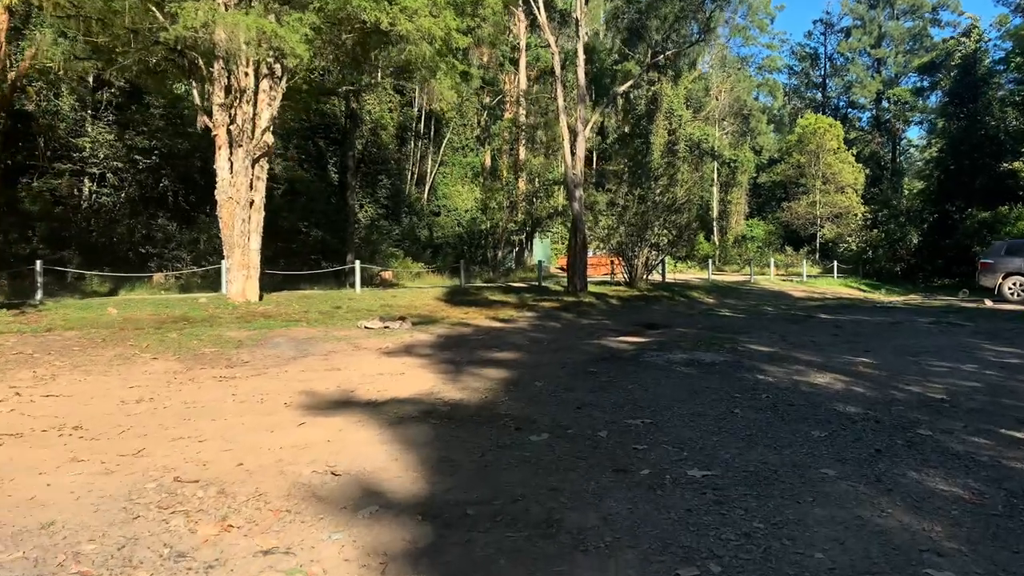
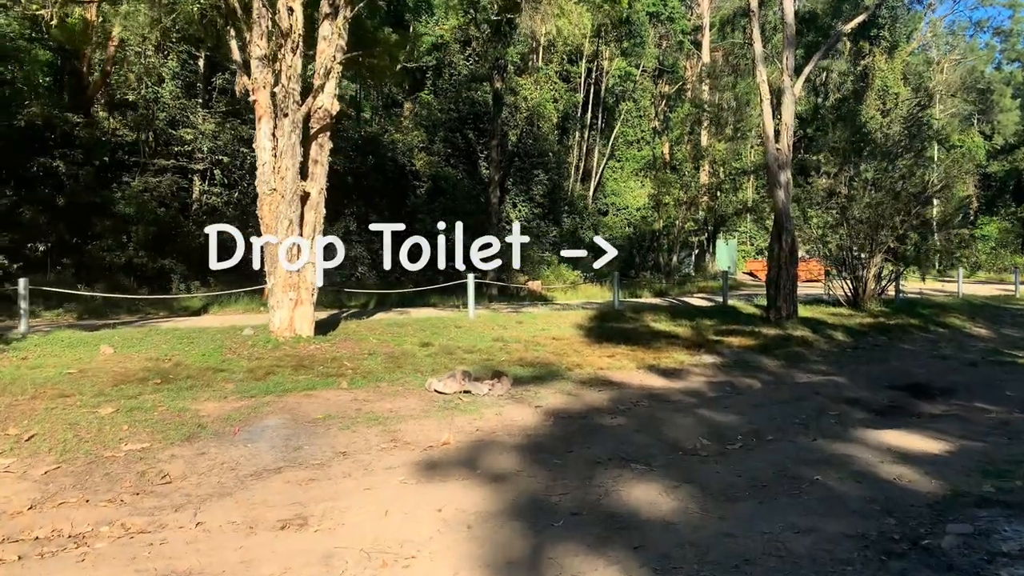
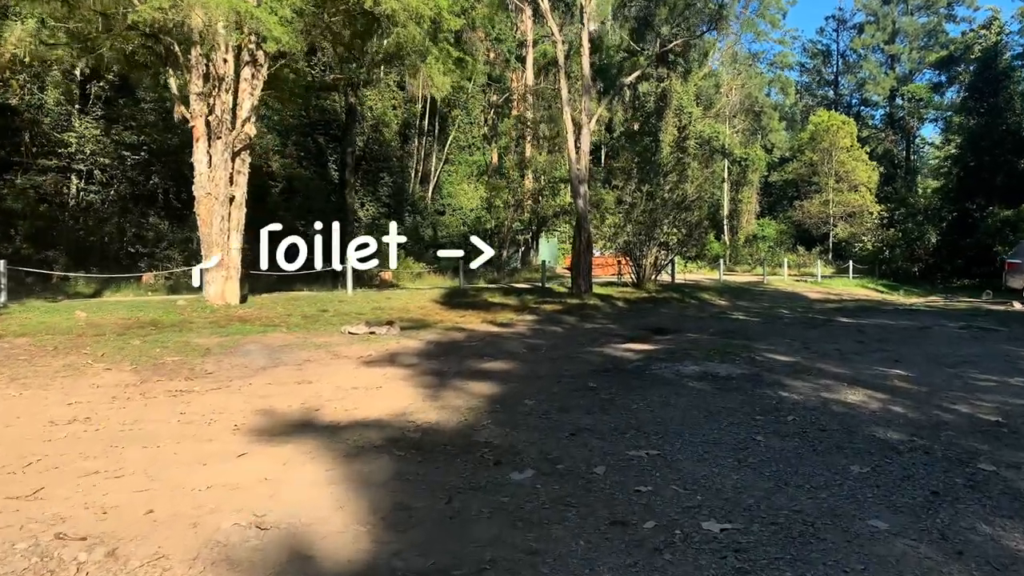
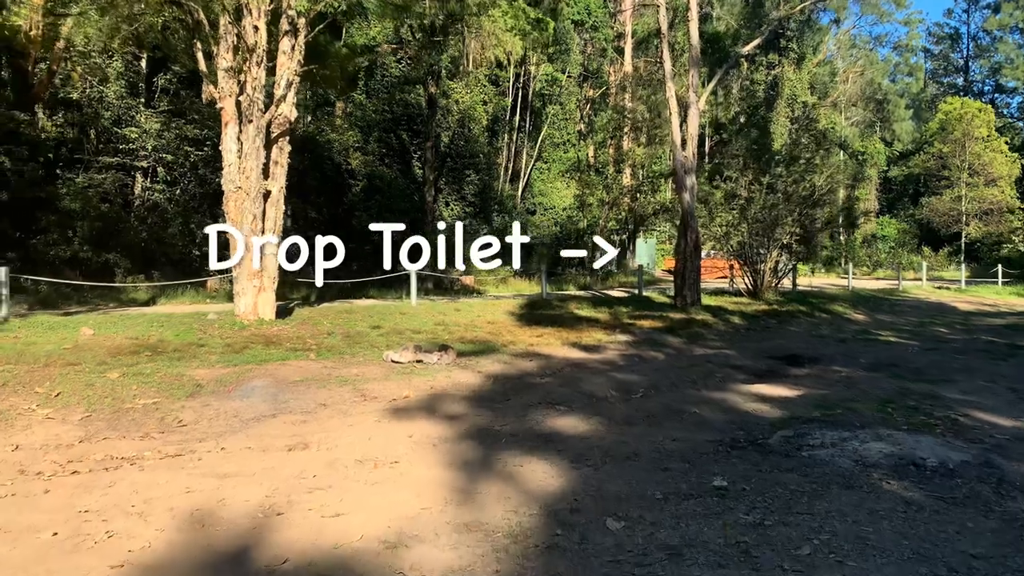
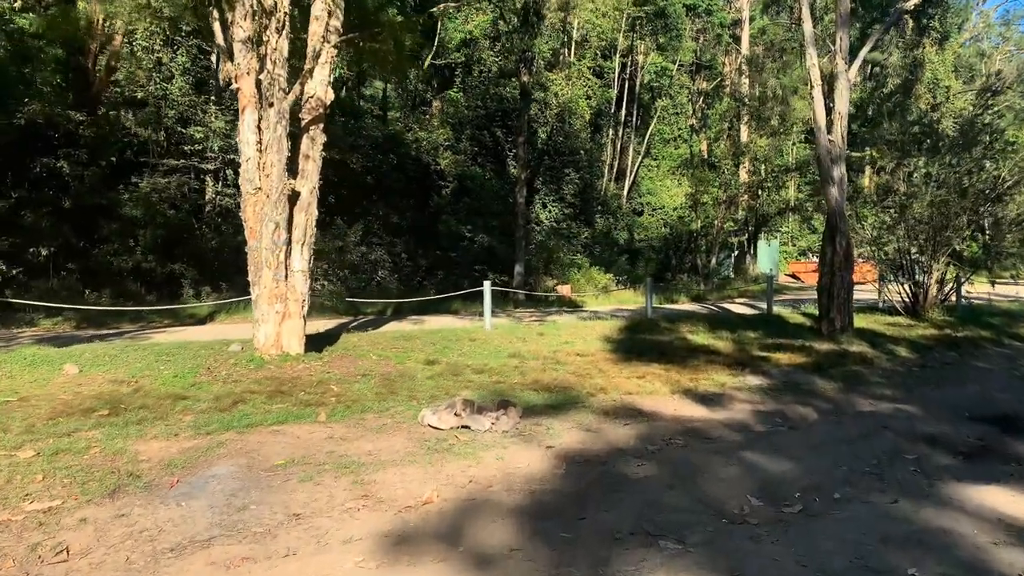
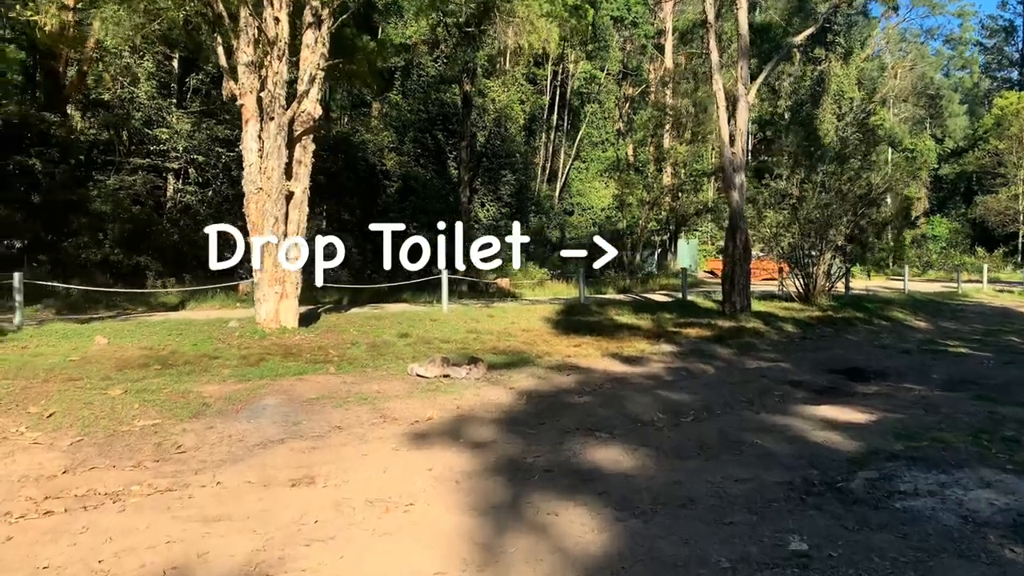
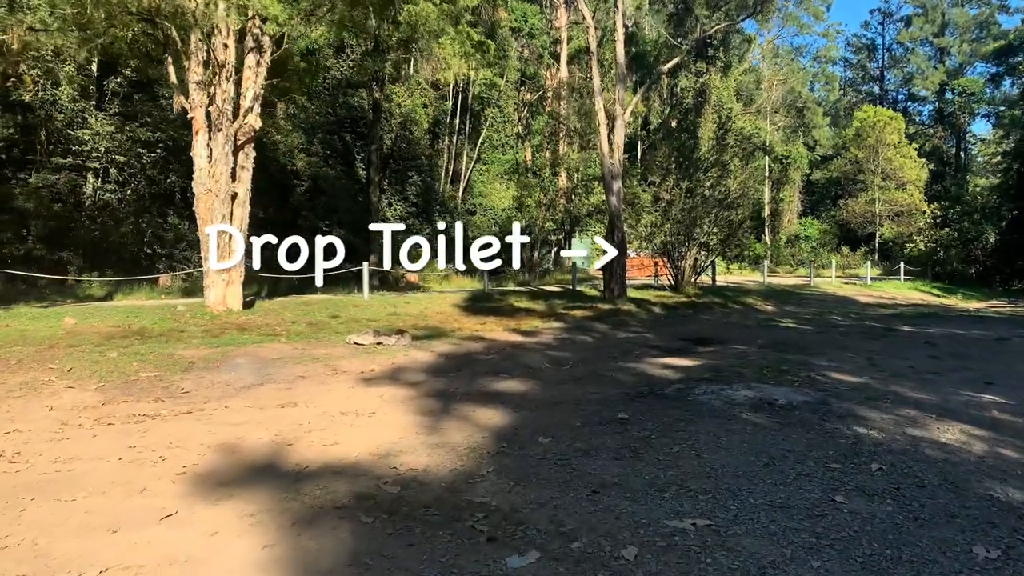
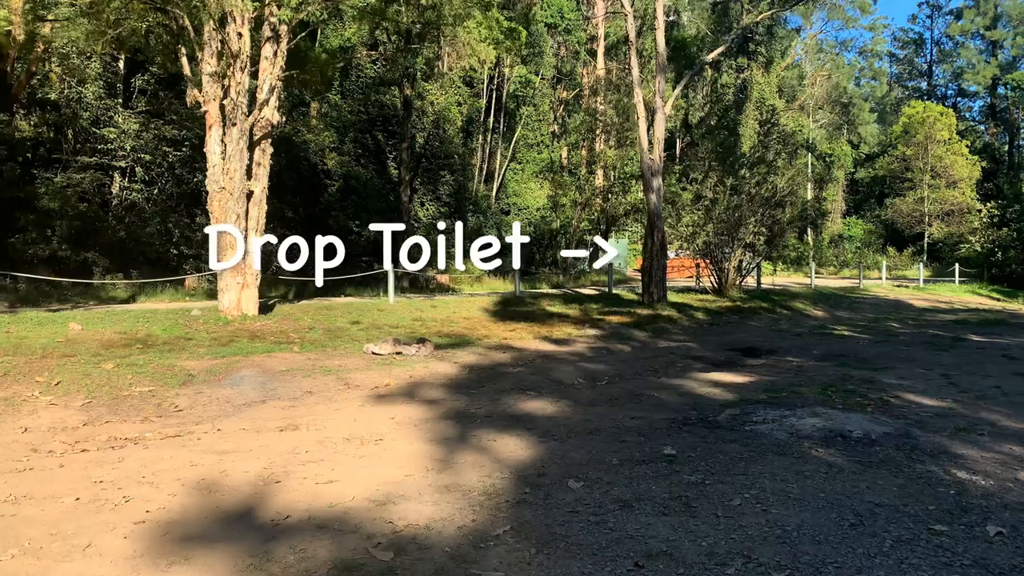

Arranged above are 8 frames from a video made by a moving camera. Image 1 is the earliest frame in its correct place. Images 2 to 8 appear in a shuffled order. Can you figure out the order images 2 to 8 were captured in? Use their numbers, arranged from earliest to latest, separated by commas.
3, 7, 8, 4, 6, 2, 5
